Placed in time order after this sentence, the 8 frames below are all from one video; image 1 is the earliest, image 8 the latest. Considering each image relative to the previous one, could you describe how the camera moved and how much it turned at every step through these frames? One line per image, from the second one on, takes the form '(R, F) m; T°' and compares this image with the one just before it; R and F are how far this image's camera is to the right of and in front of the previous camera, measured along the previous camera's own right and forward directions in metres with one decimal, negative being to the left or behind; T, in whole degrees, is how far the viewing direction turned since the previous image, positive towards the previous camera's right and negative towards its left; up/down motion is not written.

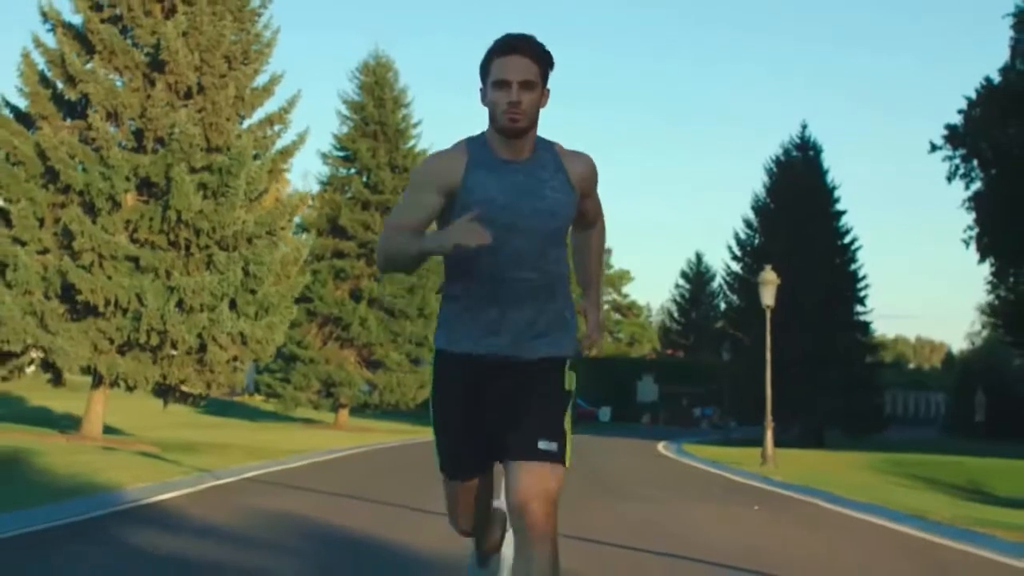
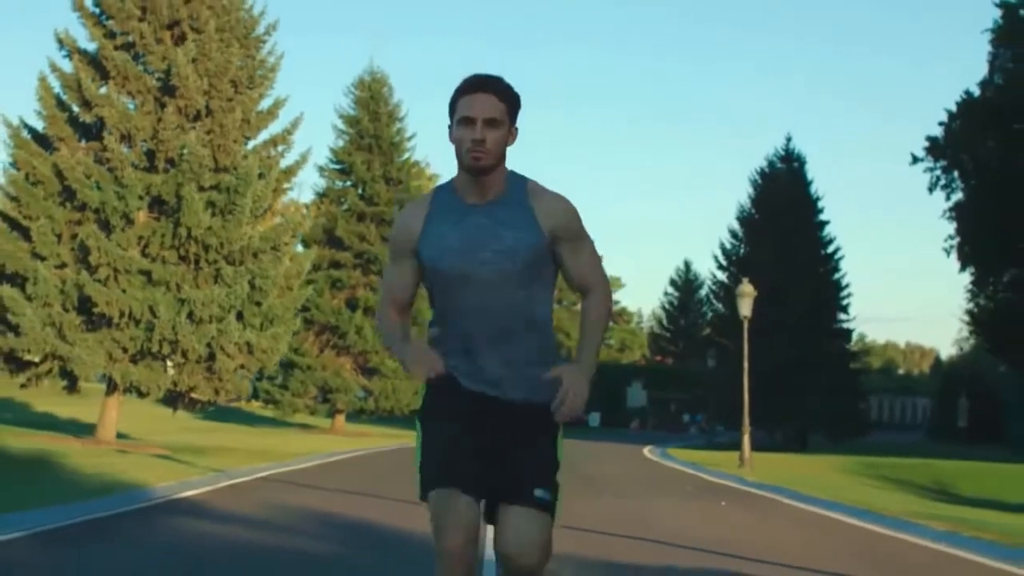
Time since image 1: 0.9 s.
(0.0, -1.7) m; 0°
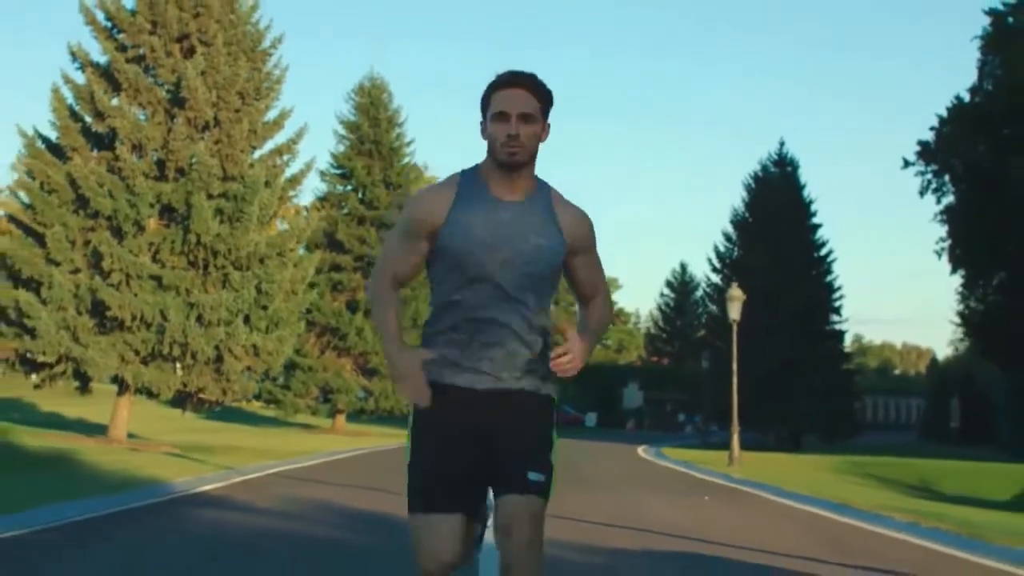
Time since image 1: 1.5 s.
(0.0, -1.1) m; 0°
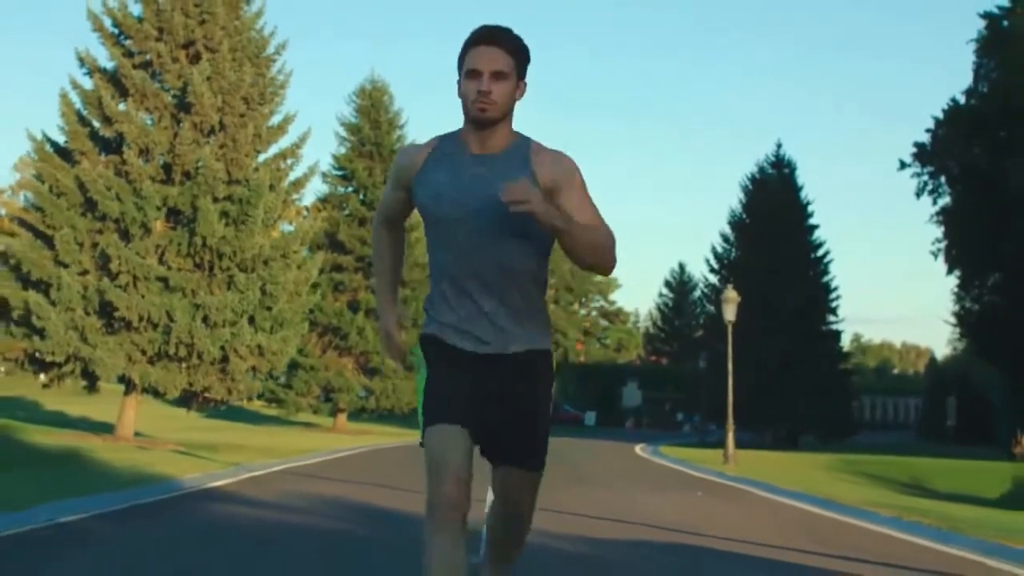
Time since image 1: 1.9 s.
(0.0, -0.6) m; 0°
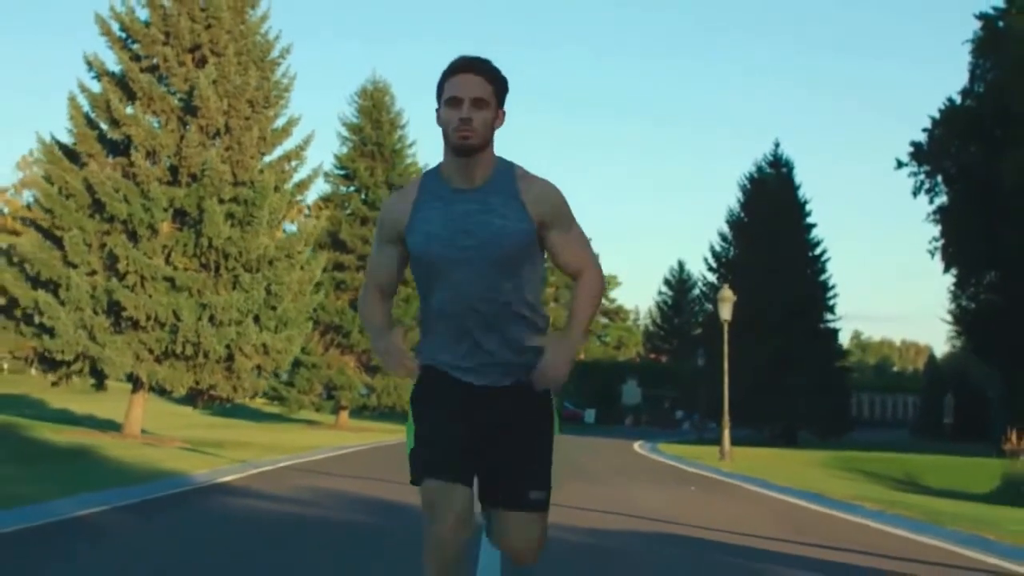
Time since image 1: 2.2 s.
(0.0, -0.6) m; 0°
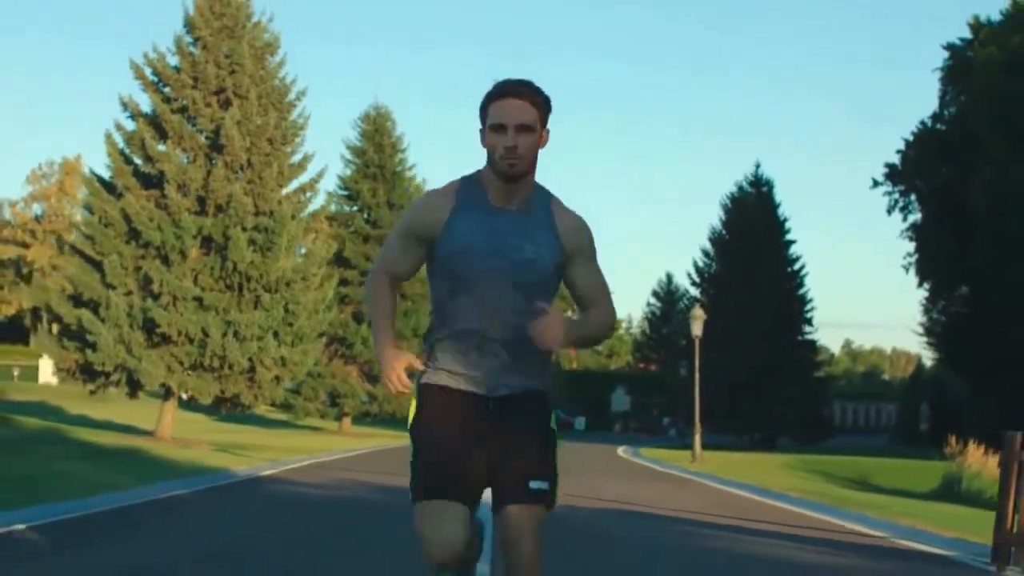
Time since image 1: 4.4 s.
(0.0, -3.7) m; 0°
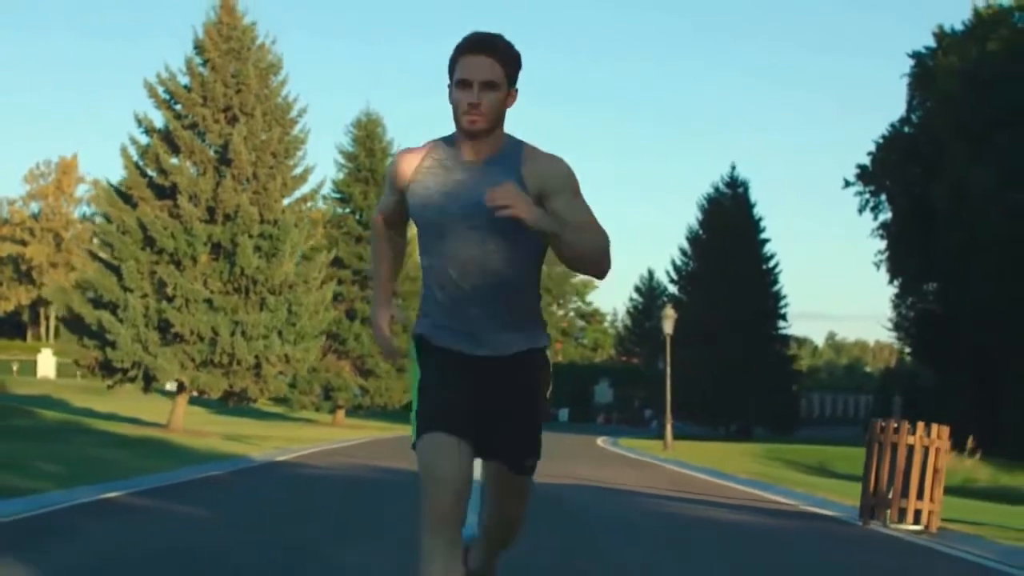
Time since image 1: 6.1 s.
(0.0, -3.1) m; +1°
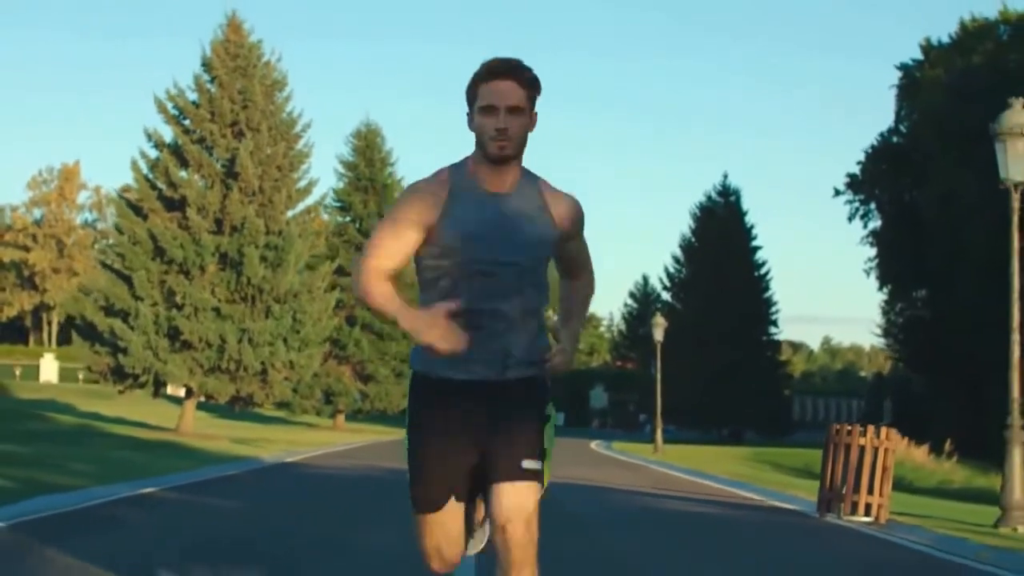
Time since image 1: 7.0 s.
(0.0, -1.5) m; 0°
